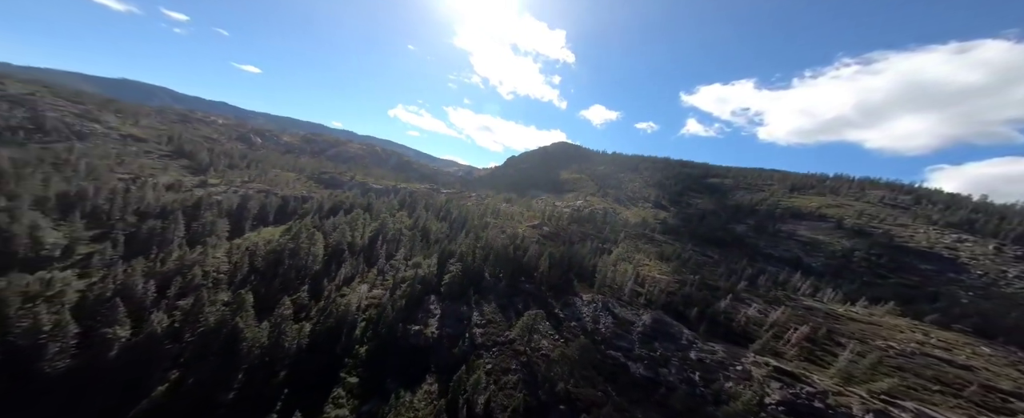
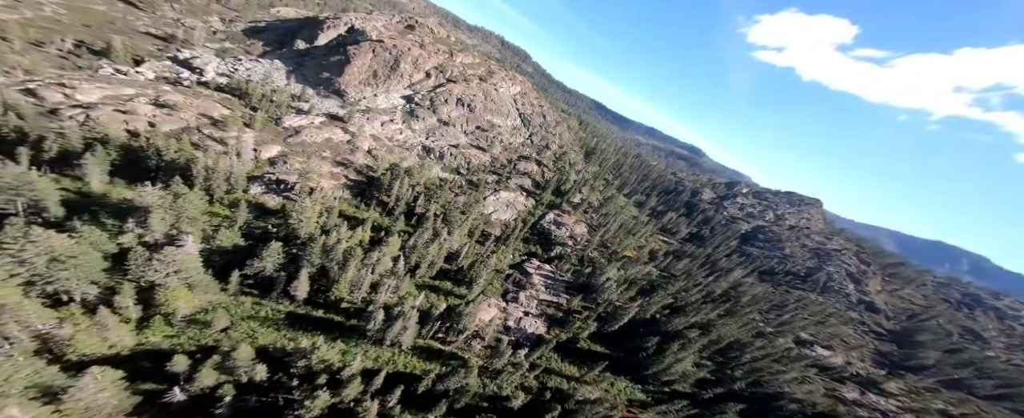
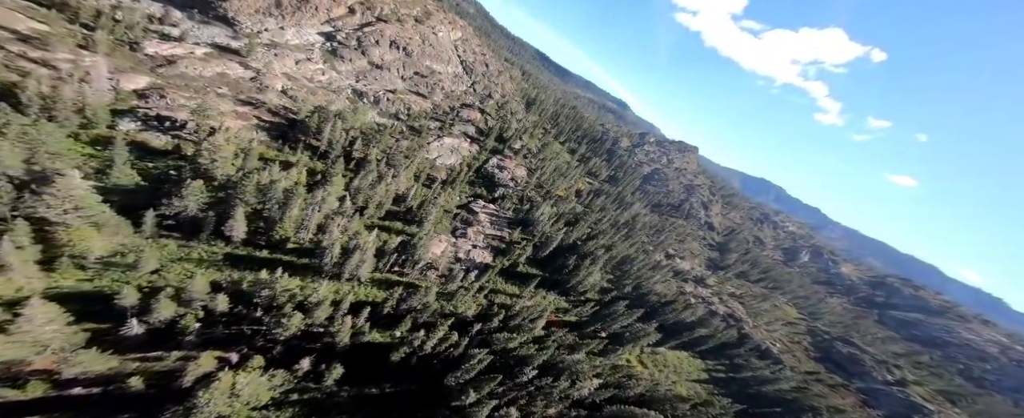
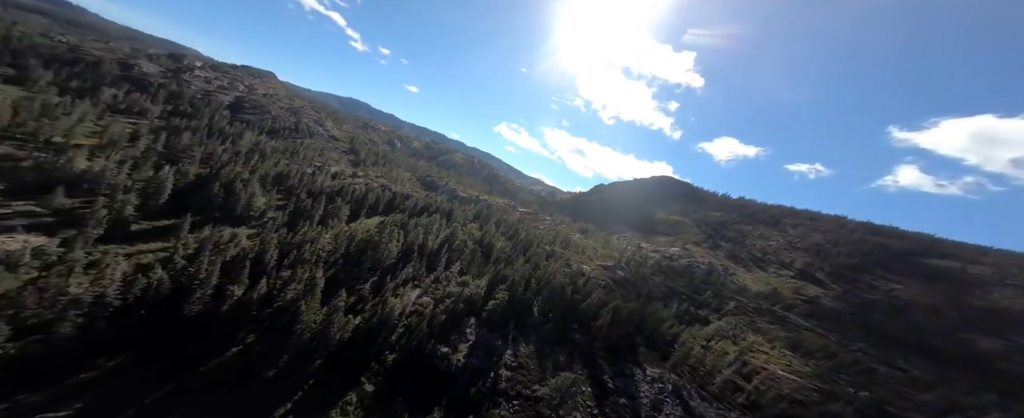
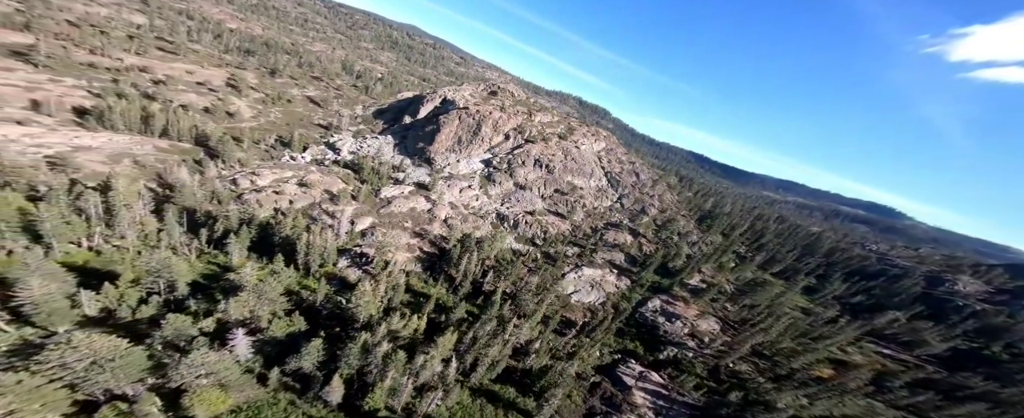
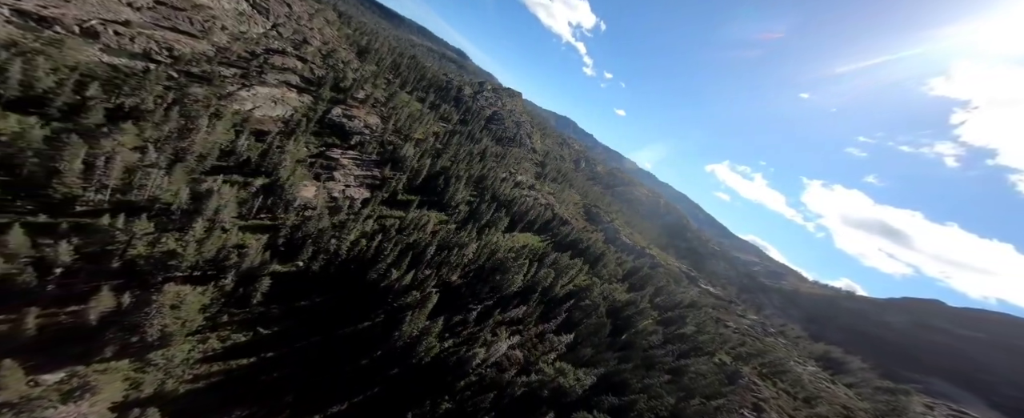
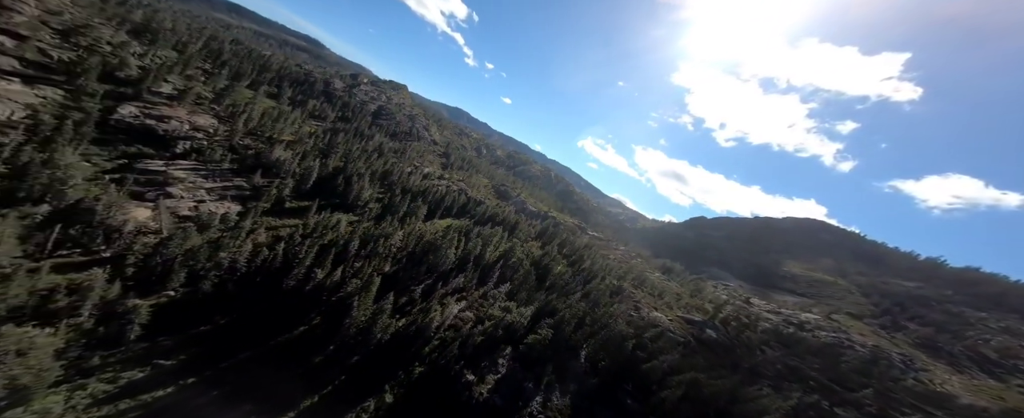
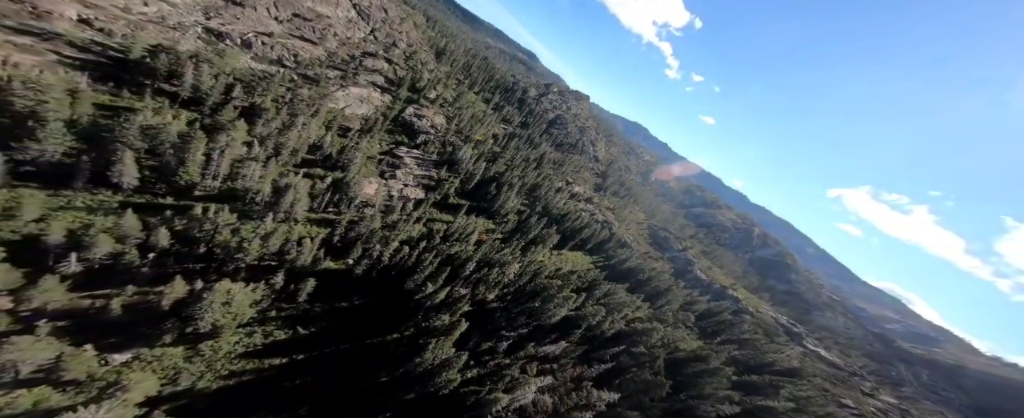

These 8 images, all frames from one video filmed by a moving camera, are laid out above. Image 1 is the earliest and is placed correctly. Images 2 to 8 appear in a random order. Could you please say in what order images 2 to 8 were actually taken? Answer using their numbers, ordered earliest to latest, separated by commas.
4, 7, 6, 8, 3, 2, 5
